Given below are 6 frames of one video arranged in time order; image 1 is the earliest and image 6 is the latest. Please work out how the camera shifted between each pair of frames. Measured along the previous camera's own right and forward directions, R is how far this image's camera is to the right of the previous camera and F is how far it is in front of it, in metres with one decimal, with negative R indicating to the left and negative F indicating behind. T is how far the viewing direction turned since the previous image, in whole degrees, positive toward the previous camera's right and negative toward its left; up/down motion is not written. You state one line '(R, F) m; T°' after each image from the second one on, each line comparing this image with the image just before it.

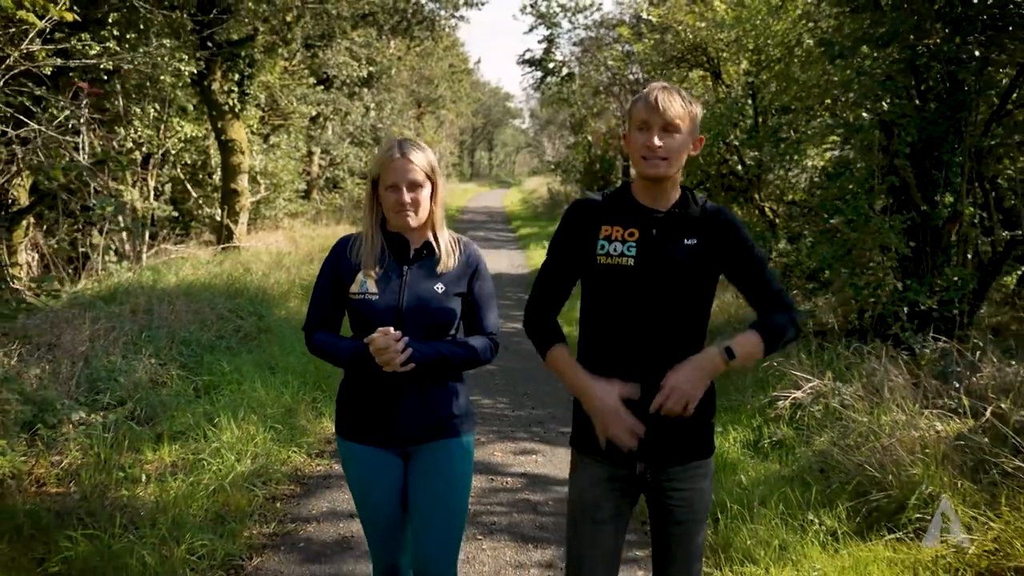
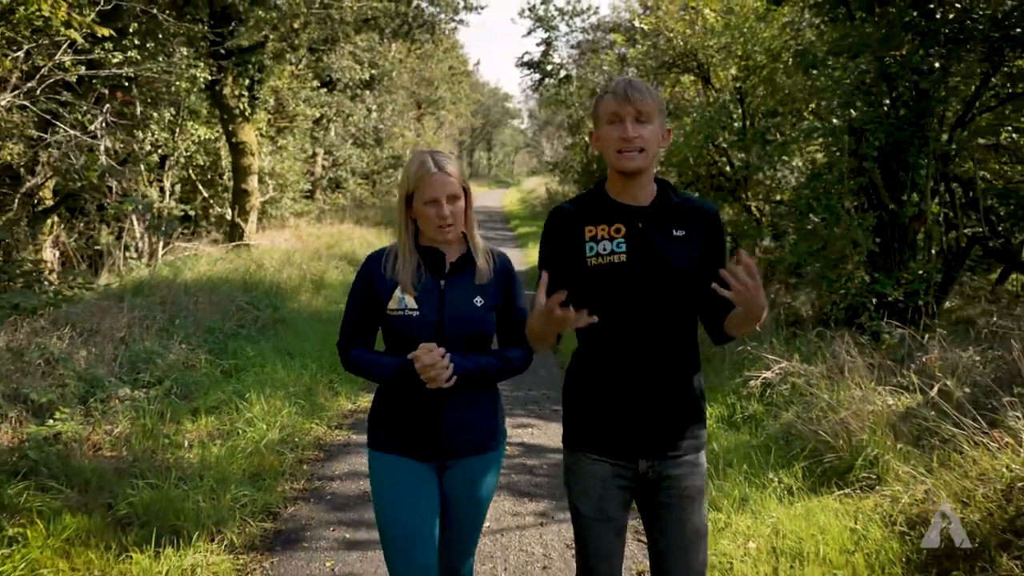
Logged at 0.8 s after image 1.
(0.0, -0.6) m; 0°
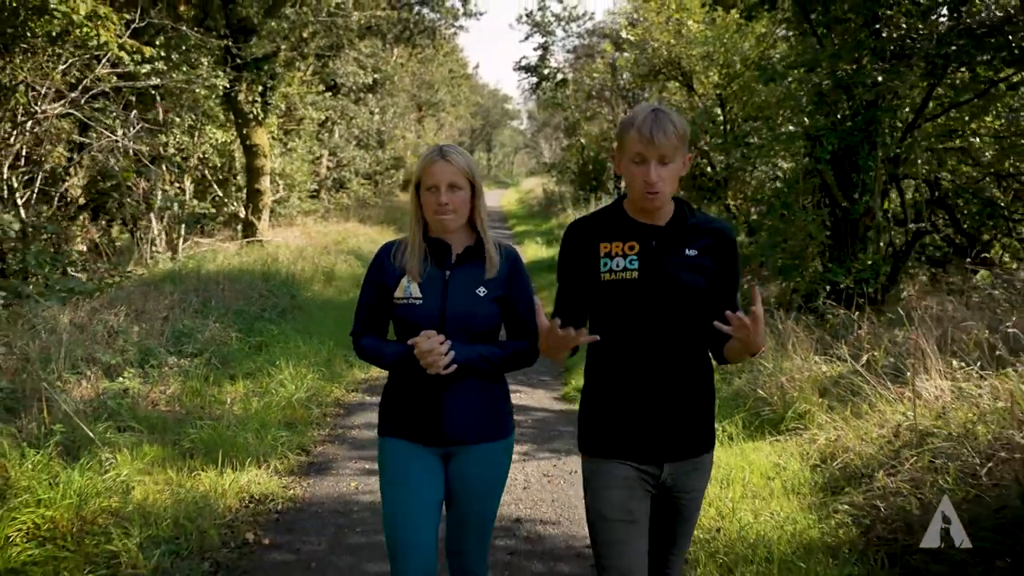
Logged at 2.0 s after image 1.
(+0.1, -1.0) m; 0°
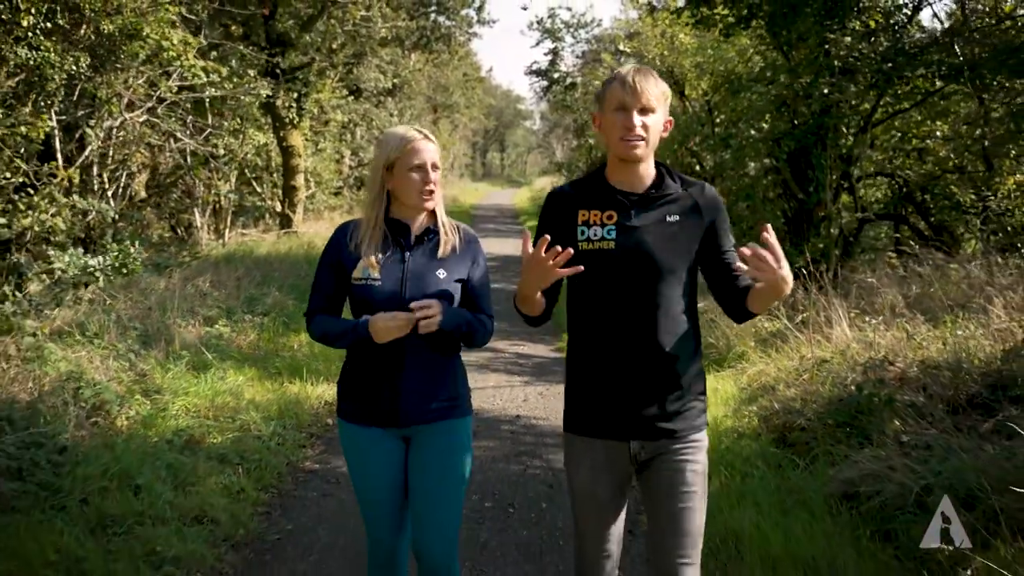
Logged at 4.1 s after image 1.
(+0.1, -1.7) m; -1°
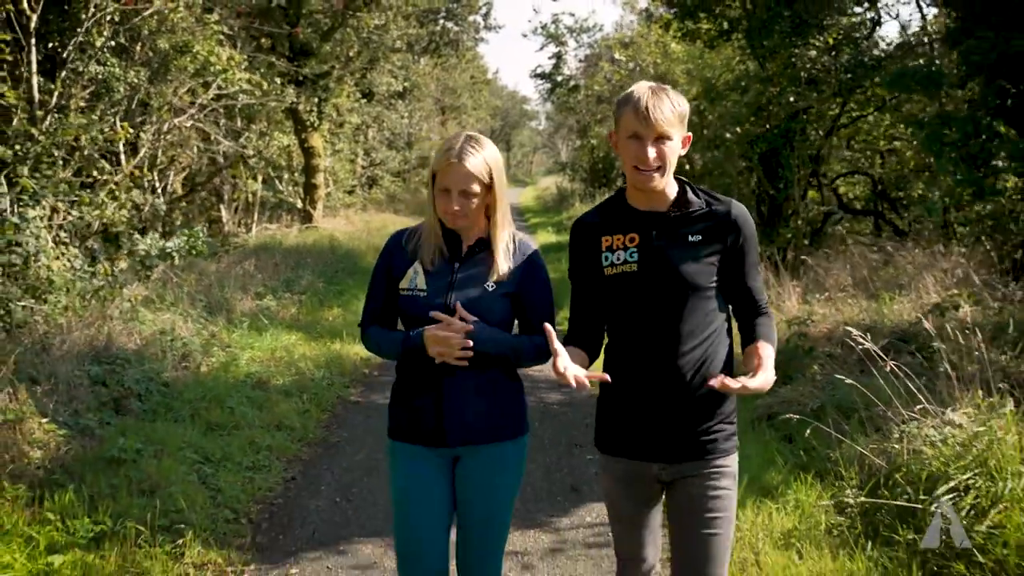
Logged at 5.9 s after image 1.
(0.0, -1.4) m; 0°
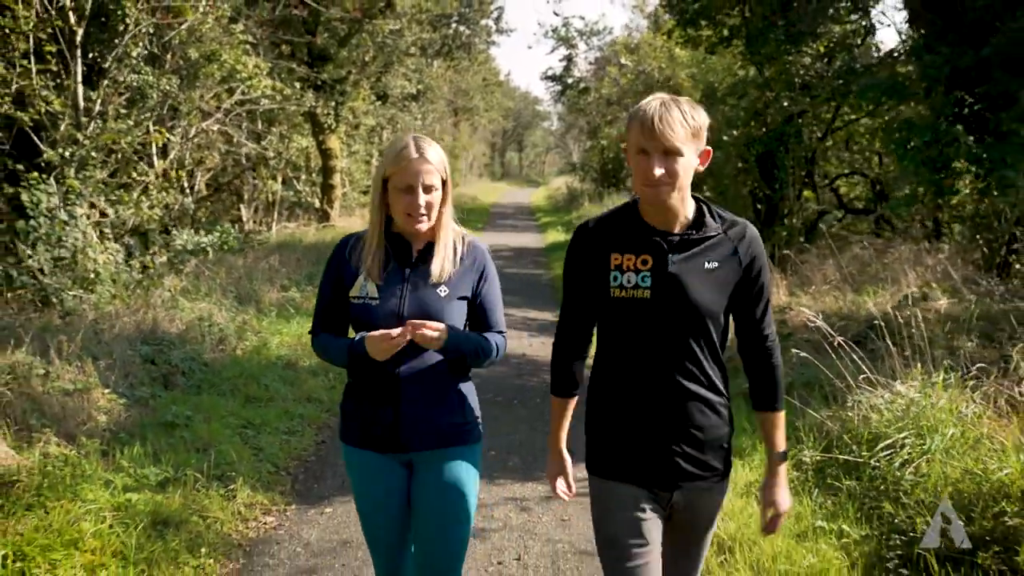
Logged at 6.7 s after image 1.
(+0.1, -0.7) m; -1°
